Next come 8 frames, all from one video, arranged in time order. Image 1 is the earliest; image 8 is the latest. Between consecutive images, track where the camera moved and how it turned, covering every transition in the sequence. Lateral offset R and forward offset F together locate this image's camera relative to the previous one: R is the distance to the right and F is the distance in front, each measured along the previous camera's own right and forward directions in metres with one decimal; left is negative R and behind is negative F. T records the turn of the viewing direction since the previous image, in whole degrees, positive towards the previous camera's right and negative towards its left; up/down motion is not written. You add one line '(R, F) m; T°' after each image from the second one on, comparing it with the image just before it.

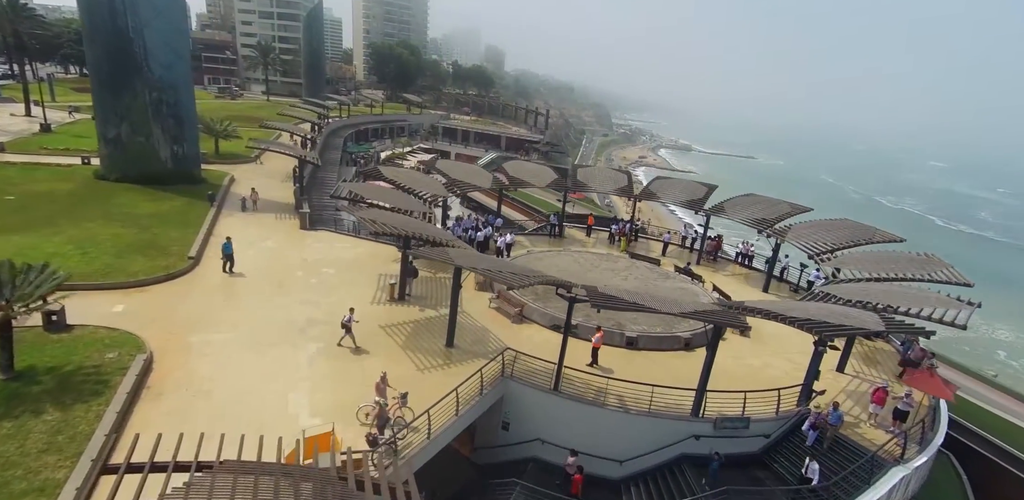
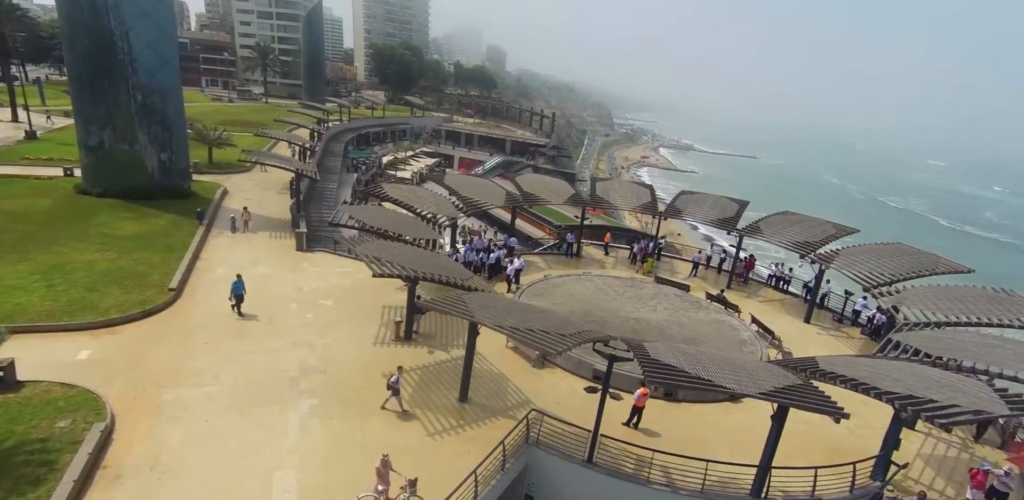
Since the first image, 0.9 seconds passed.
(-0.6, +2.1) m; 0°
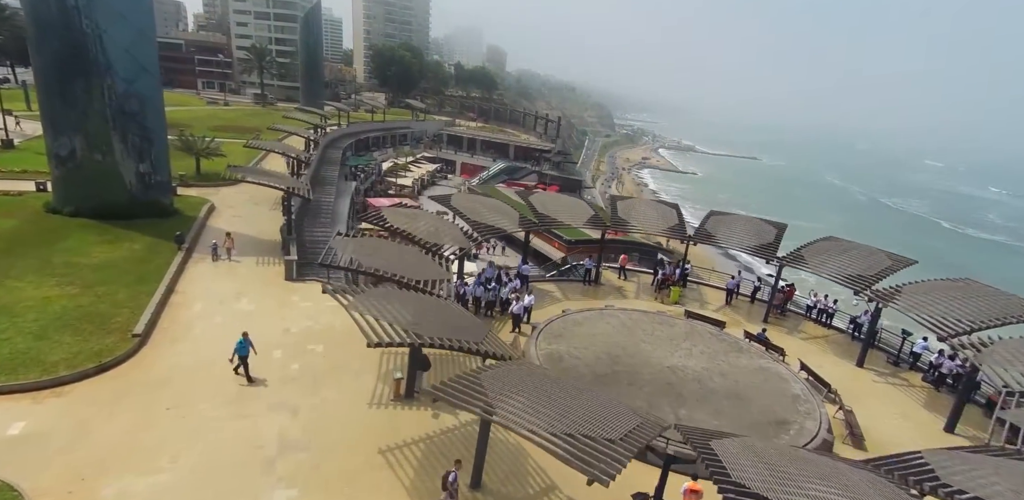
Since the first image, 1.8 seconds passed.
(-0.5, +2.4) m; 0°
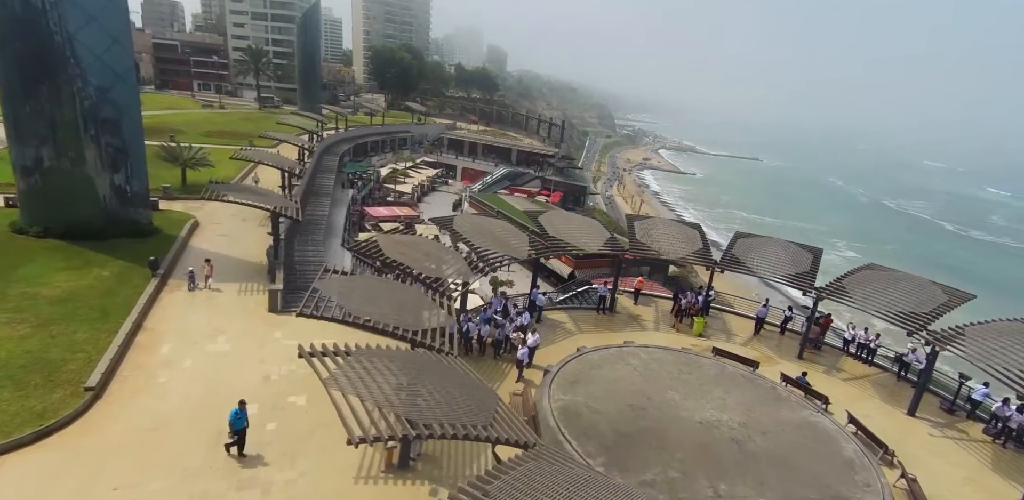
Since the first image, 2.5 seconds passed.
(-0.3, +2.1) m; 0°
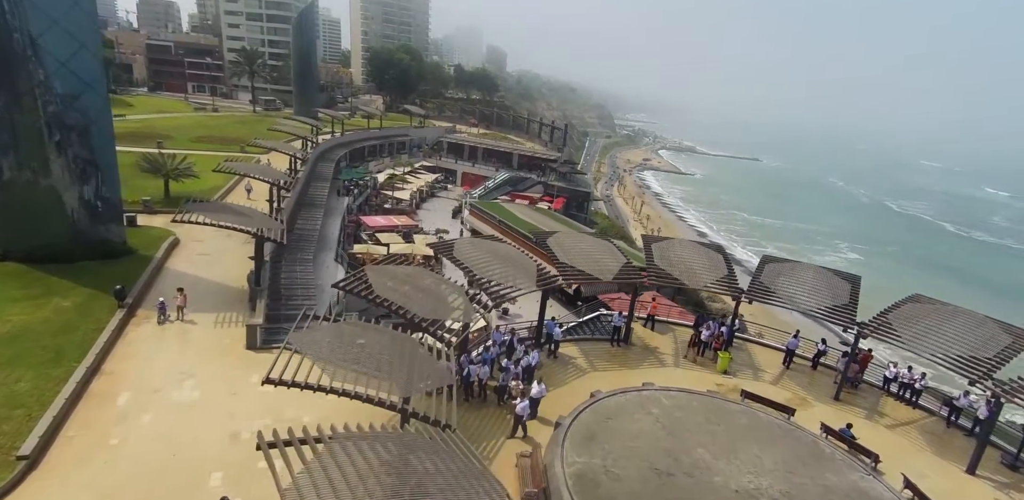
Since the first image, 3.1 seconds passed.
(-0.2, +2.0) m; 0°
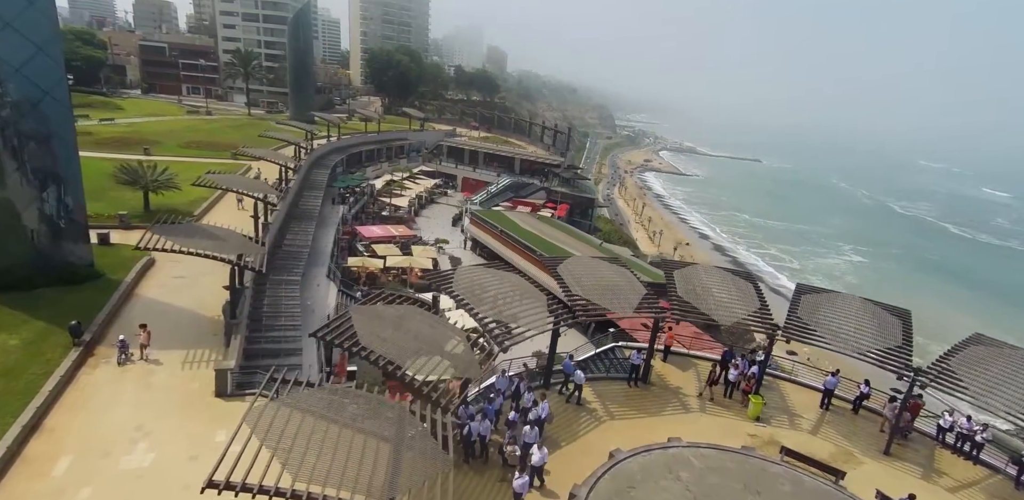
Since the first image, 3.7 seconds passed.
(-0.2, +2.1) m; 0°
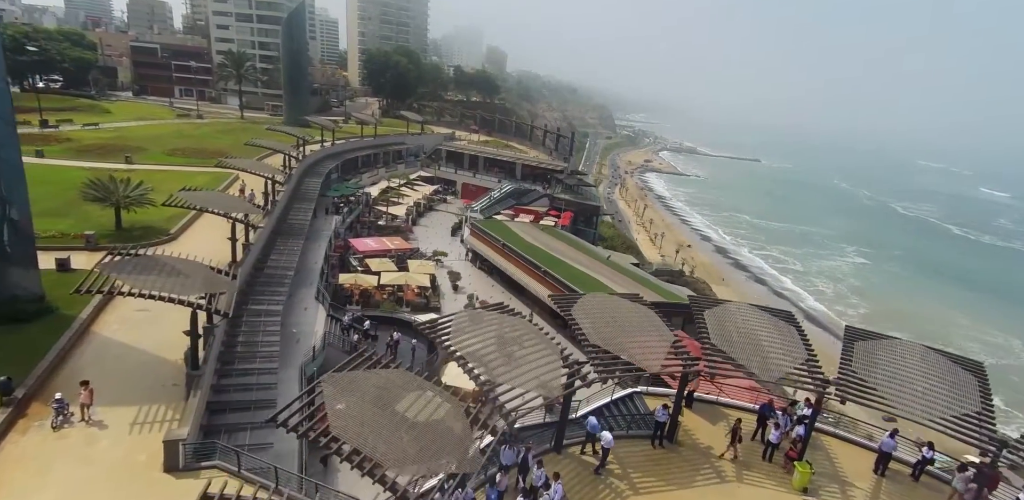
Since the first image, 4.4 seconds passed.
(-0.2, +2.4) m; 0°
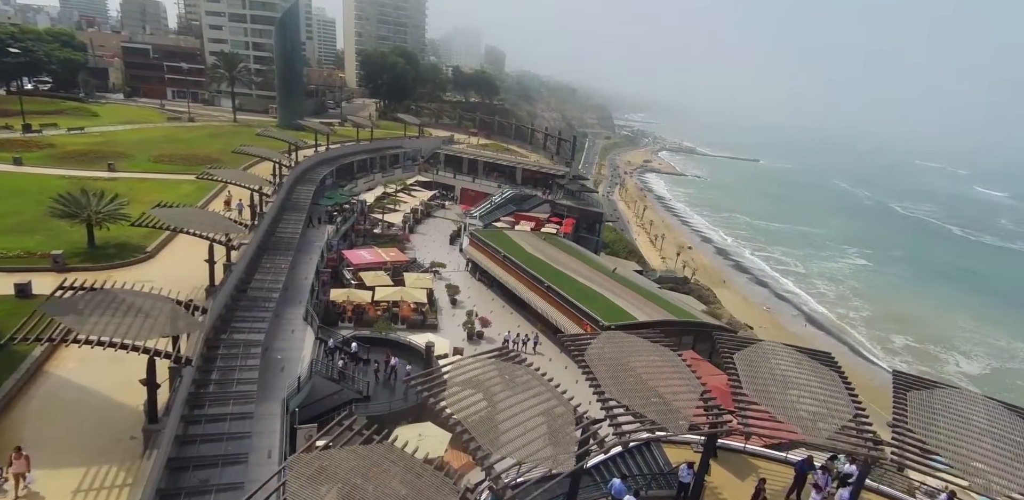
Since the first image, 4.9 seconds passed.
(-0.1, +1.9) m; 0°
